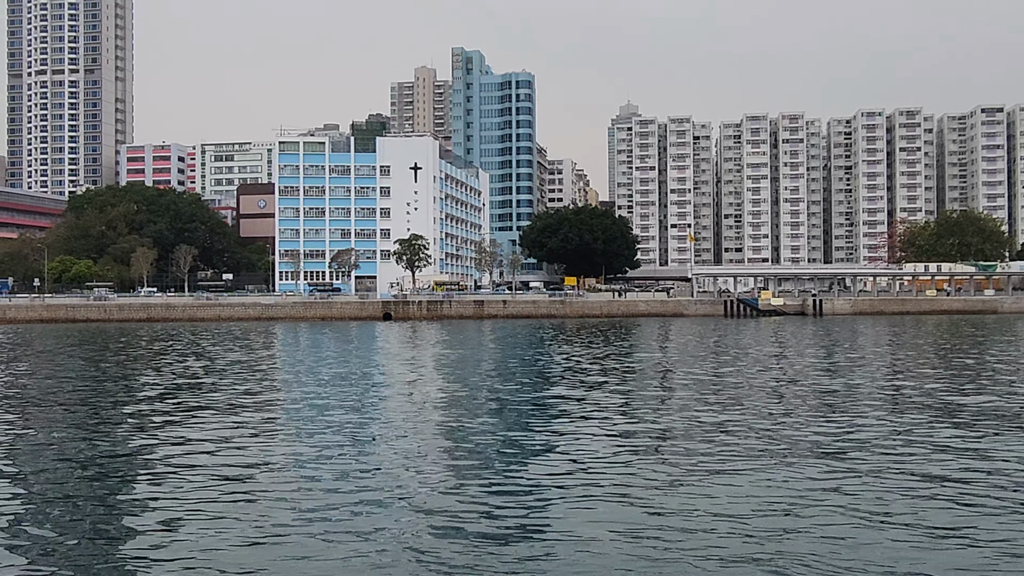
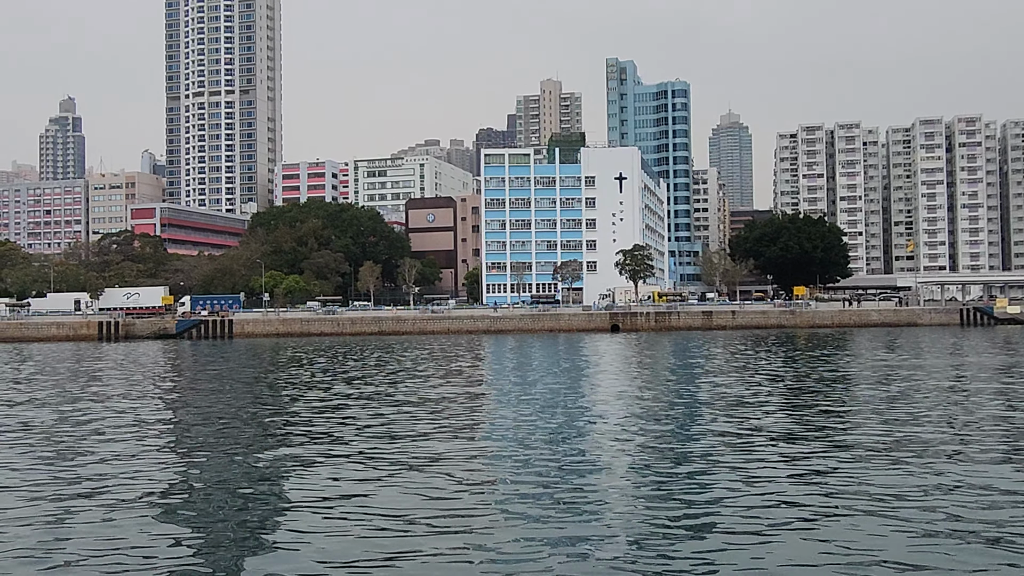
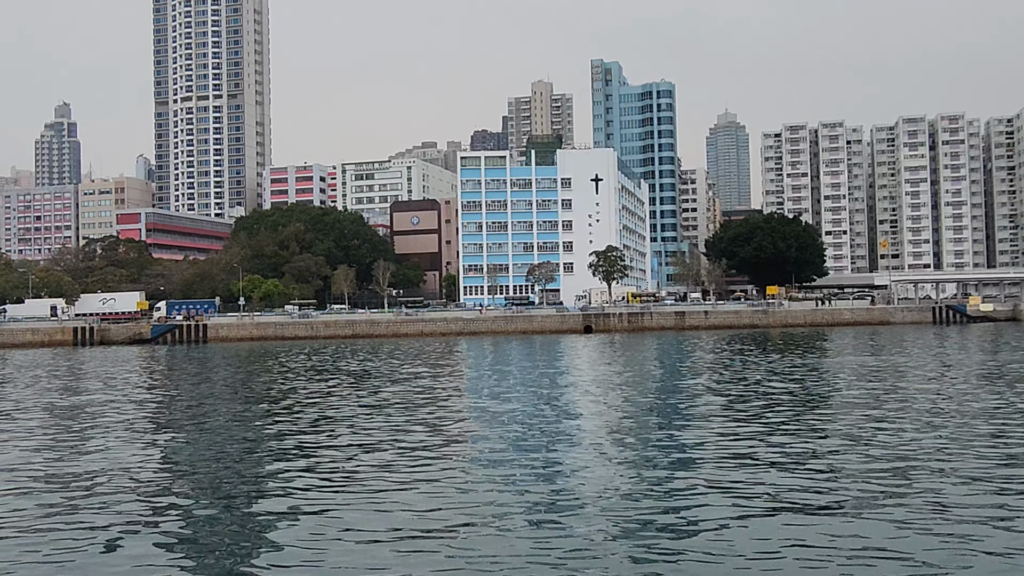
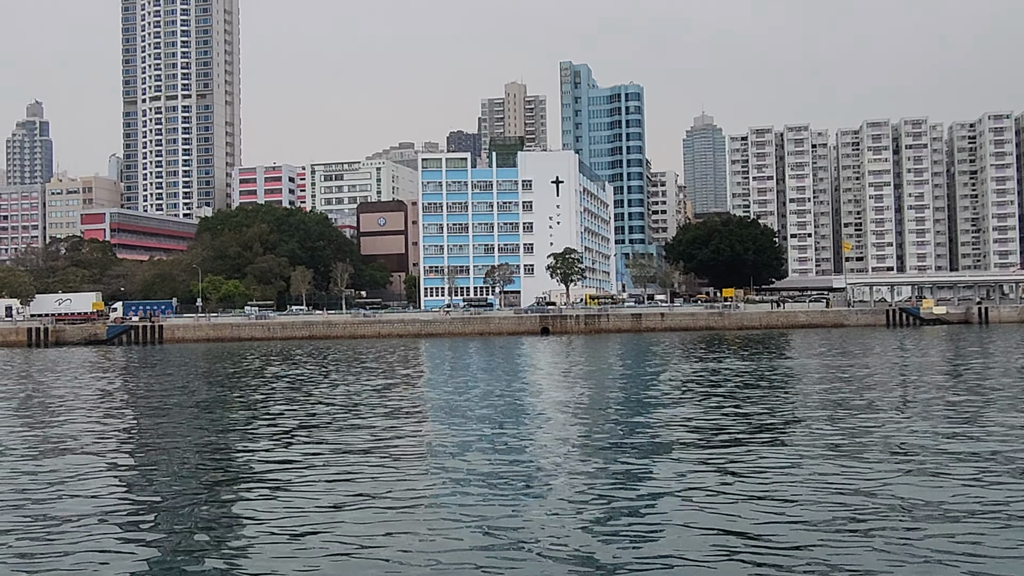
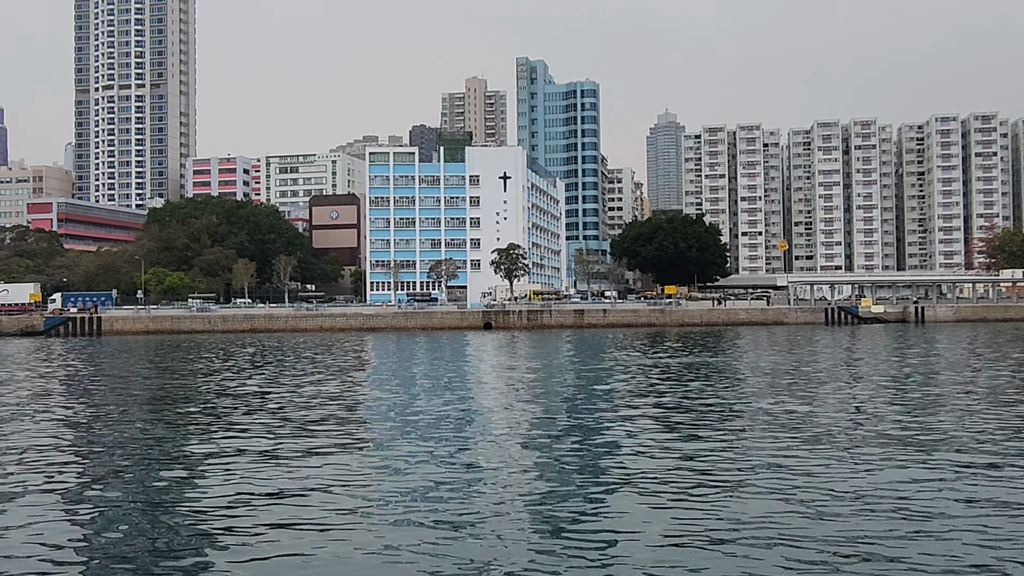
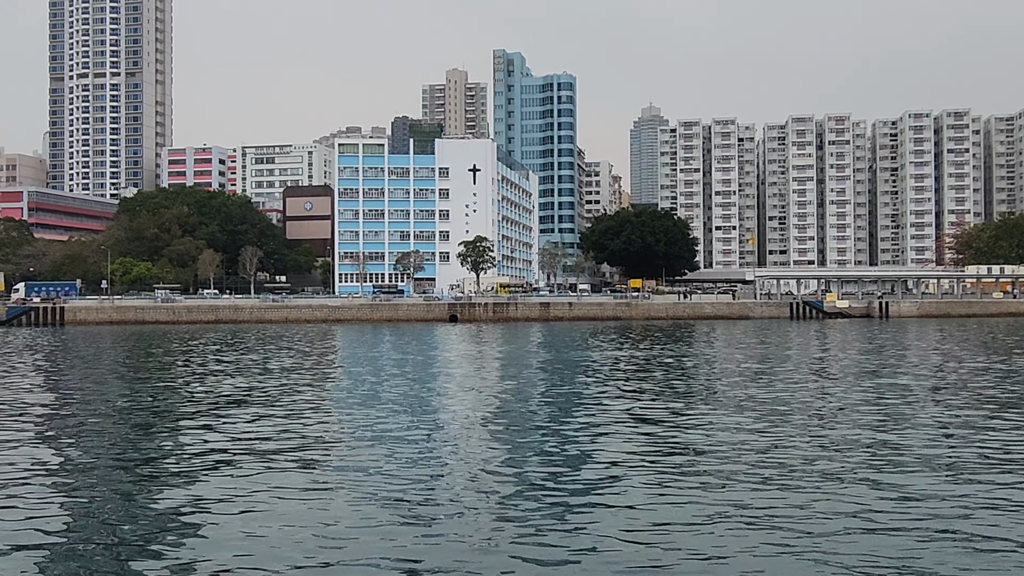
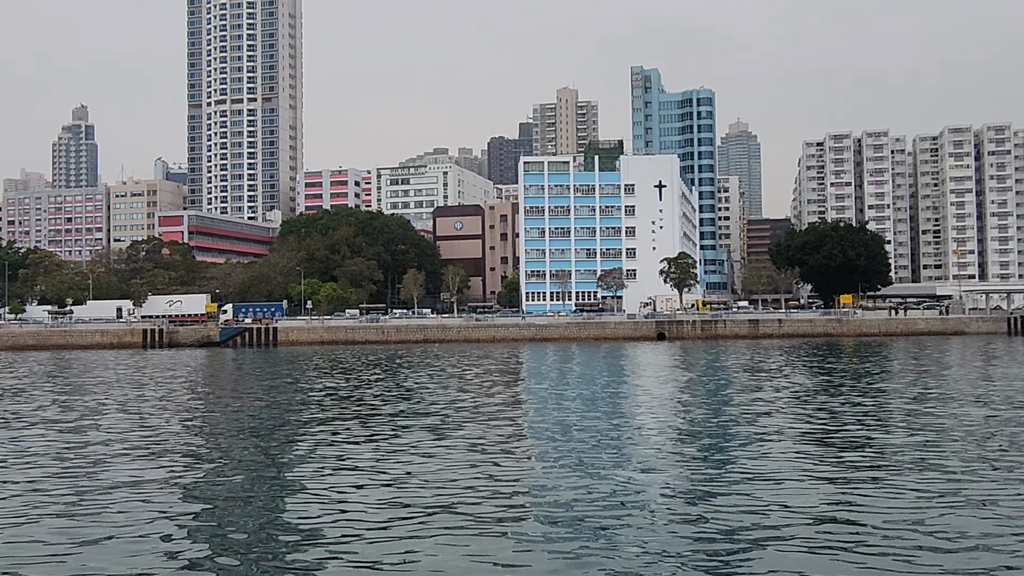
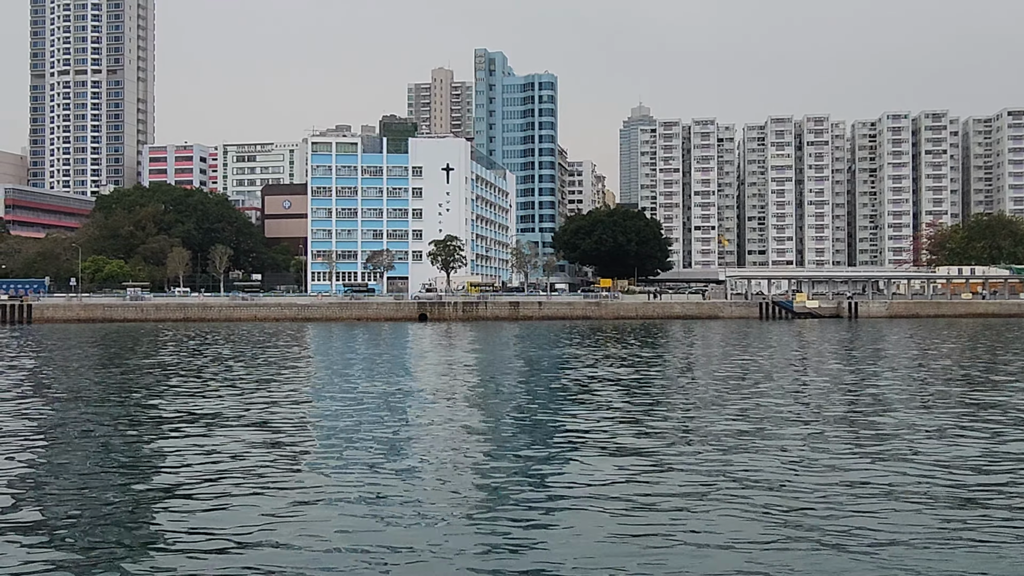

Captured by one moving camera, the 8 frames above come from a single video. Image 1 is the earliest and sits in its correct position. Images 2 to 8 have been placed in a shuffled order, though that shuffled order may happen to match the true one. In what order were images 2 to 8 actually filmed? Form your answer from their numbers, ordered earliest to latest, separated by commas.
8, 6, 5, 4, 3, 2, 7
